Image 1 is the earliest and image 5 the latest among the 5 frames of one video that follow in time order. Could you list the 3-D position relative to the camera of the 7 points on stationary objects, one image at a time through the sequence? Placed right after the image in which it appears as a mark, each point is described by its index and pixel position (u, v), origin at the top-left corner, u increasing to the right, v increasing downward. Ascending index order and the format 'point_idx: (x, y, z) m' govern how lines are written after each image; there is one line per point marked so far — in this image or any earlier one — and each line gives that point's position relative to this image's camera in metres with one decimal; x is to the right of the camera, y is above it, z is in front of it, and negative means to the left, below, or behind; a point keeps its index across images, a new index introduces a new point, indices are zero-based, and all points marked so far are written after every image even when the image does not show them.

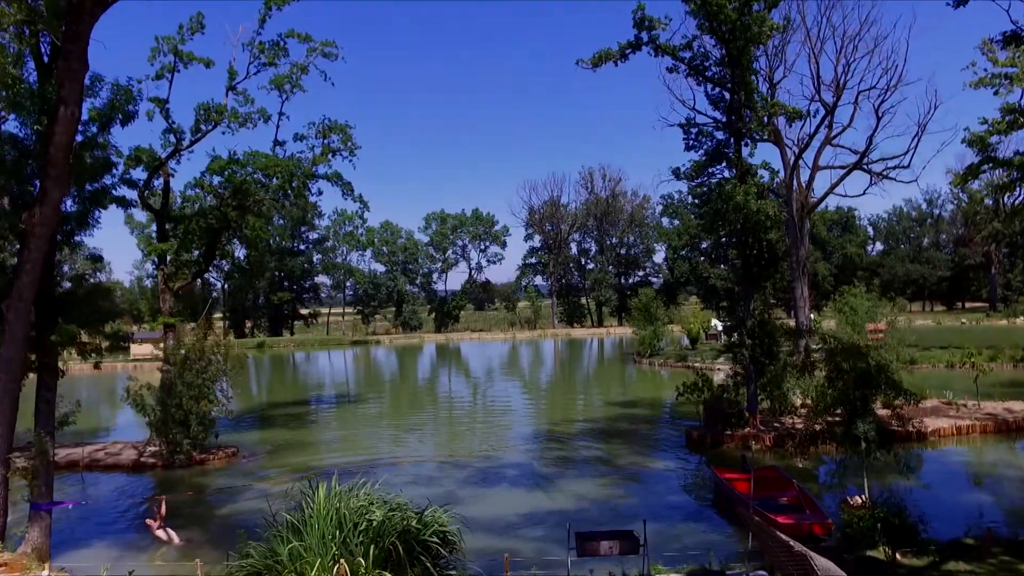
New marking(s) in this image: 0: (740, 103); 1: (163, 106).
0: (+3.4, +2.8, +11.0) m
1: (-5.6, +2.9, +11.7) m
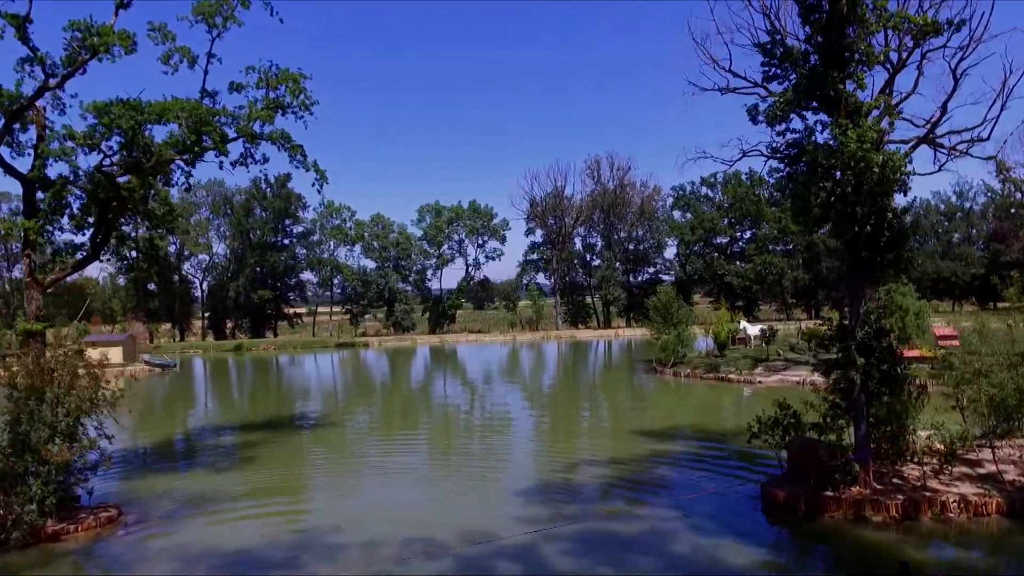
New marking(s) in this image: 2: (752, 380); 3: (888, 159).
0: (+3.4, +2.8, +7.6) m
1: (-5.6, +3.0, +8.3) m
2: (+6.0, -2.3, +18.1) m
3: (+3.5, +1.2, +6.9) m
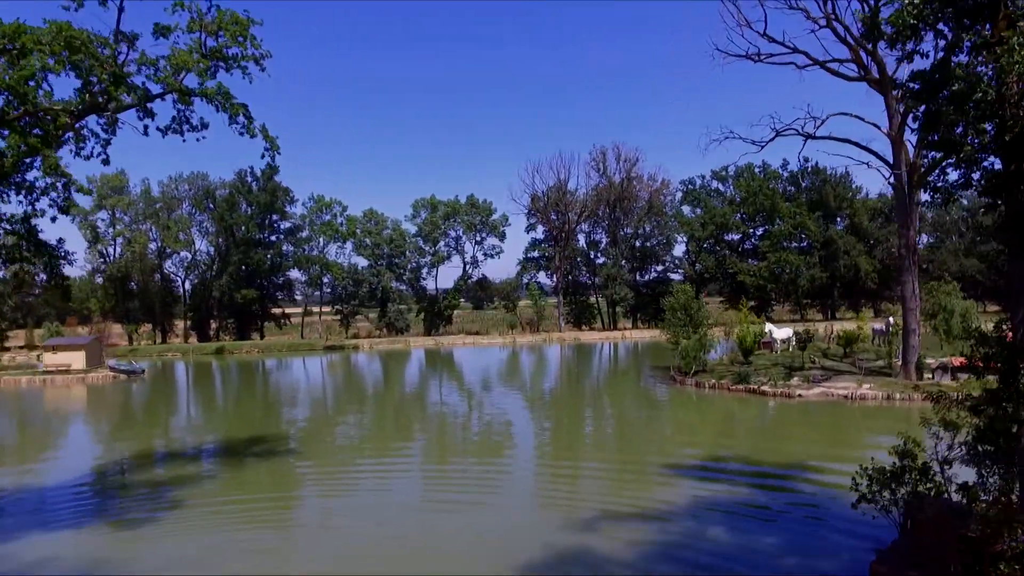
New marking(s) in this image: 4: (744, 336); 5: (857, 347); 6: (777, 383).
0: (+3.5, +2.9, +5.2) m
1: (-5.6, +3.1, +5.9) m
2: (+6.0, -2.3, +15.6) m
3: (+3.5, +1.2, +4.5) m
4: (+6.1, -1.3, +19.2) m
5: (+9.4, -1.6, +19.8) m
6: (+6.0, -2.1, +16.4) m
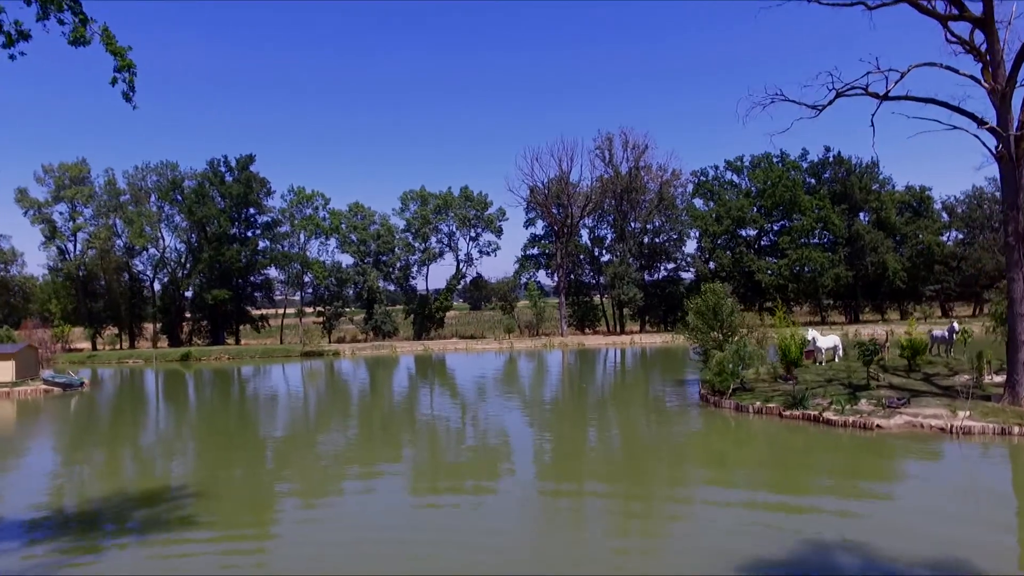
0: (+3.4, +2.9, +1.8) m
1: (-5.7, +3.1, +2.5) m
2: (+5.9, -2.3, +12.2) m
3: (+3.4, +1.2, +1.1) m
4: (+6.0, -1.3, +15.8) m
5: (+9.3, -1.6, +16.4) m
6: (+5.9, -2.1, +13.0) m
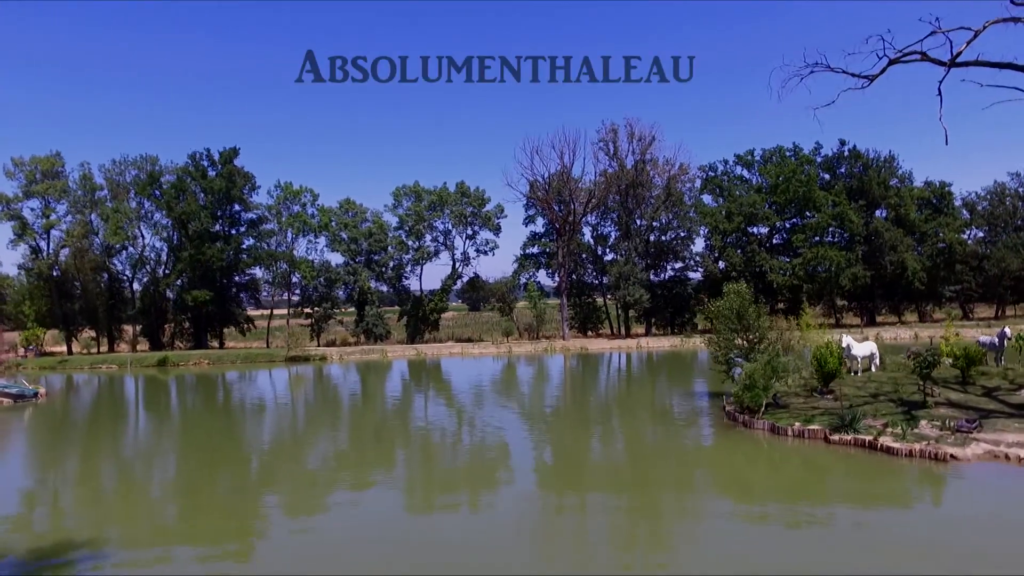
0: (+3.3, +2.9, -0.3) m
1: (-5.8, +3.1, +0.5) m
2: (+5.9, -2.3, +10.2) m
3: (+3.4, +1.2, -1.0) m
4: (+6.0, -1.3, +13.8) m
5: (+9.2, -1.6, +14.4) m
6: (+5.9, -2.1, +10.9) m
